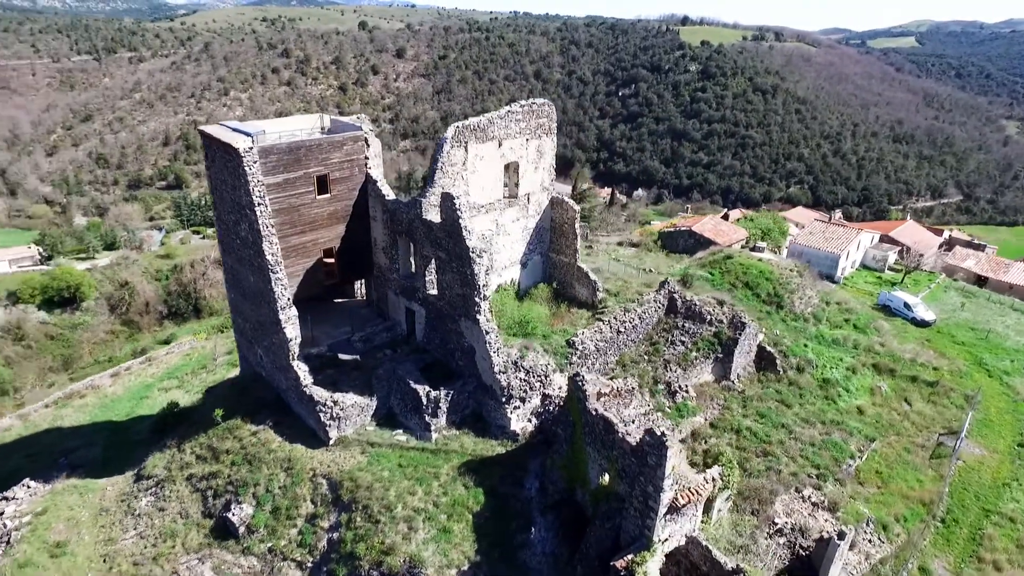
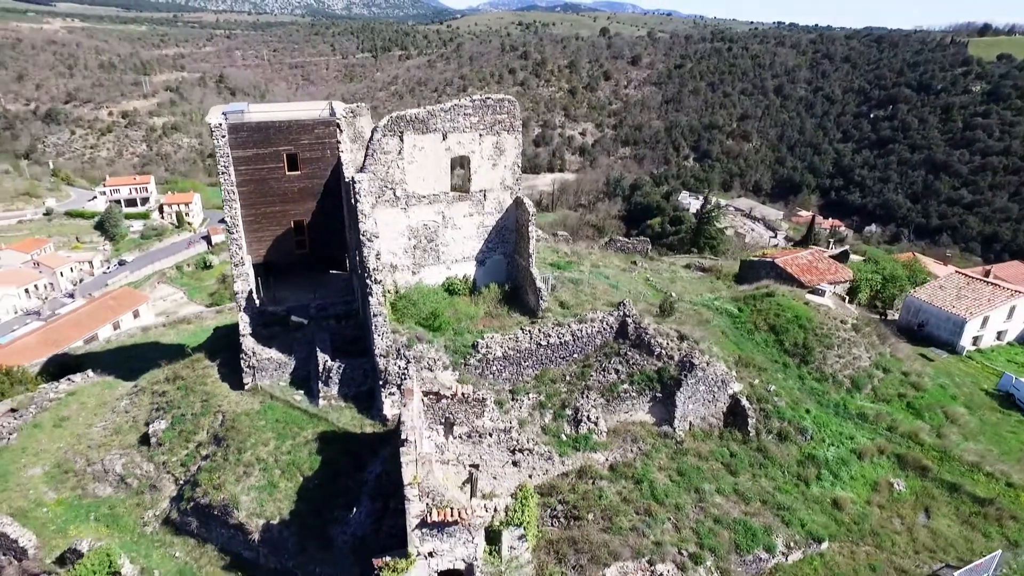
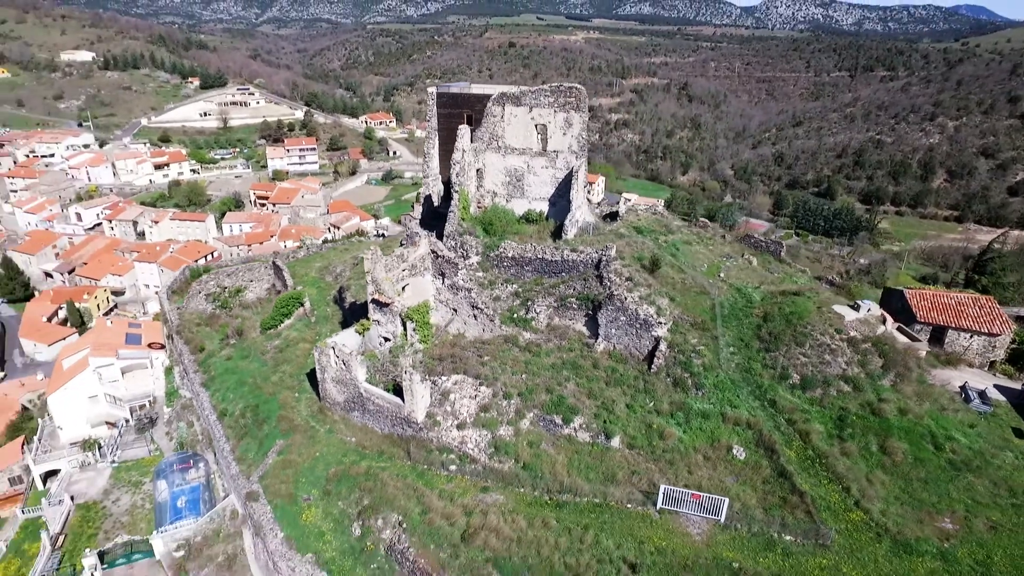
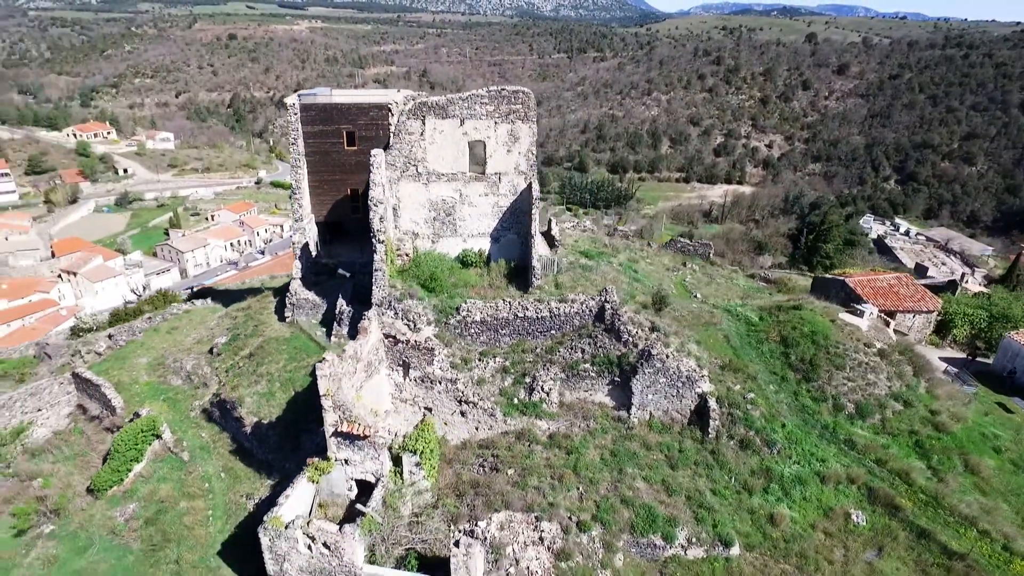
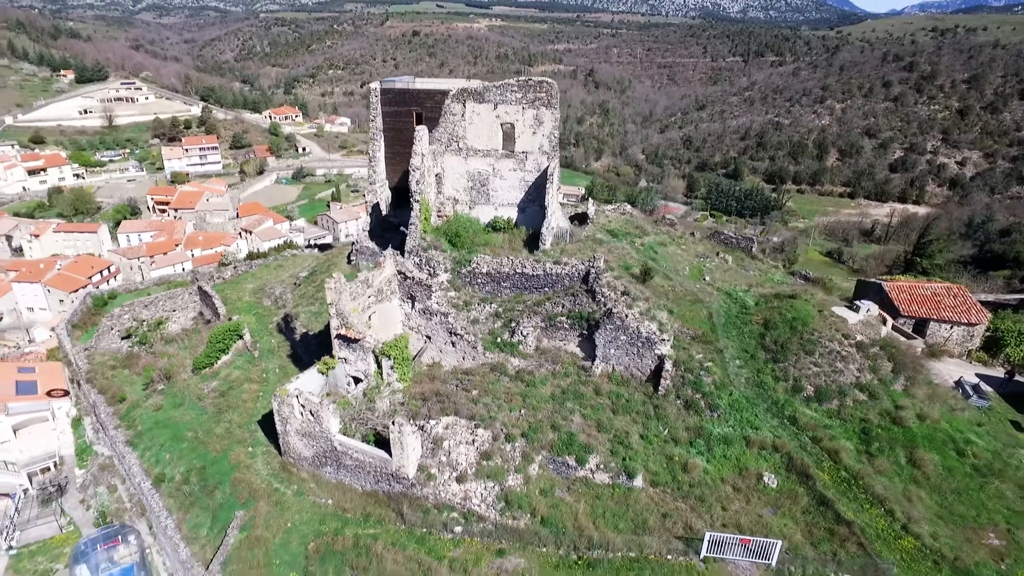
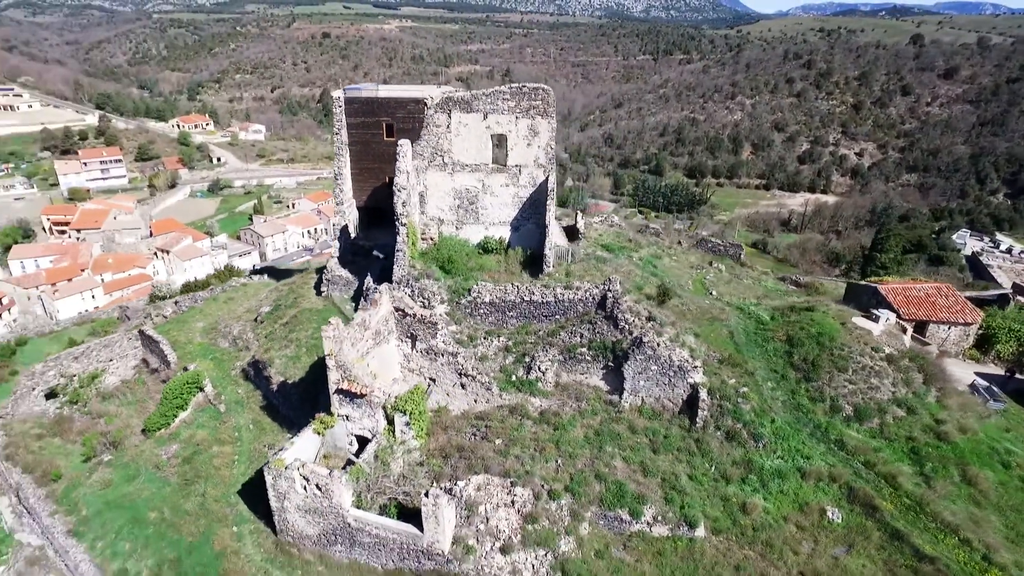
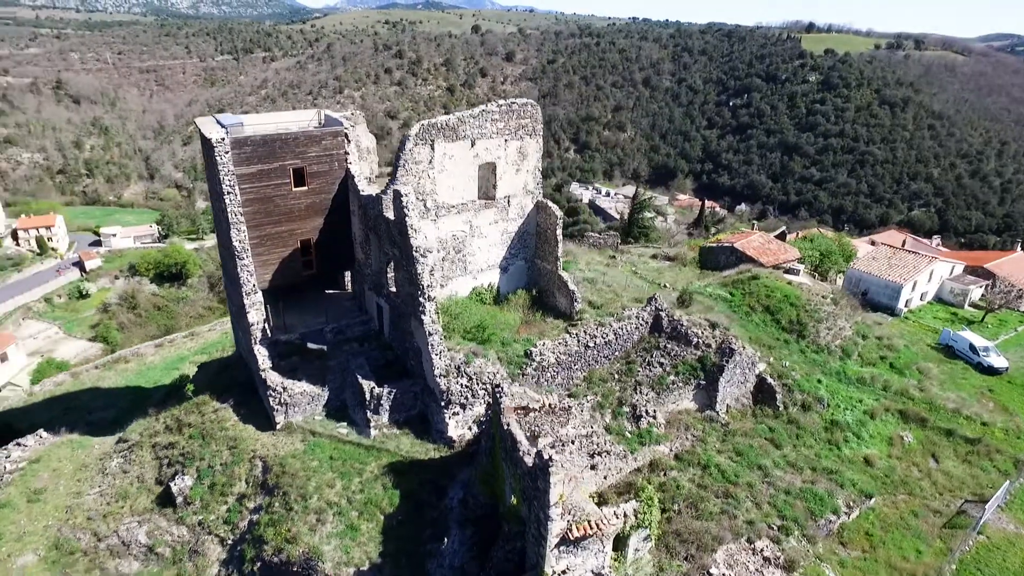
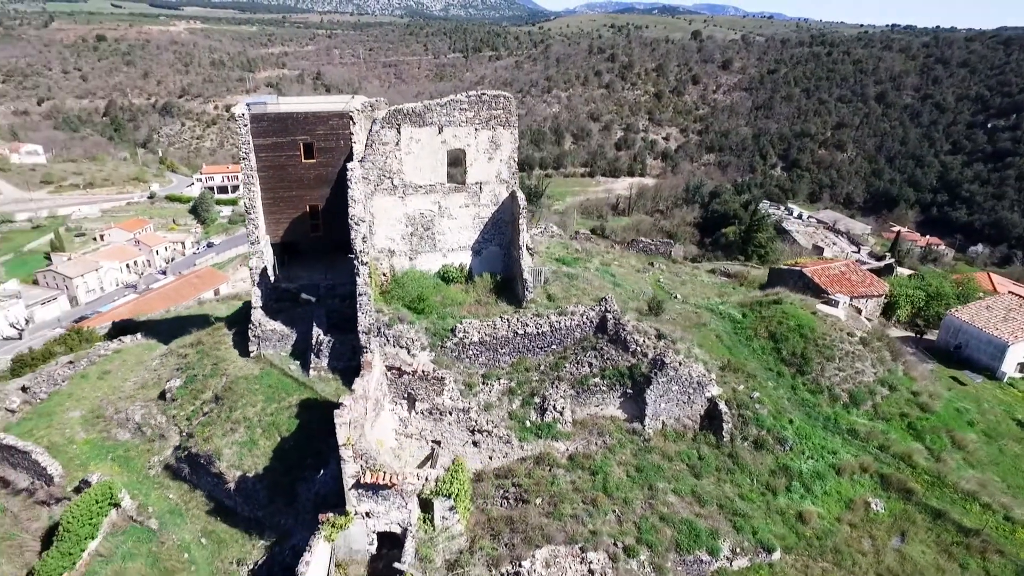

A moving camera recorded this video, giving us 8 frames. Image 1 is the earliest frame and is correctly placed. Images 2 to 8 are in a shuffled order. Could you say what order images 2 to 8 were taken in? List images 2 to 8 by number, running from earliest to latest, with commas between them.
7, 2, 8, 4, 6, 5, 3
